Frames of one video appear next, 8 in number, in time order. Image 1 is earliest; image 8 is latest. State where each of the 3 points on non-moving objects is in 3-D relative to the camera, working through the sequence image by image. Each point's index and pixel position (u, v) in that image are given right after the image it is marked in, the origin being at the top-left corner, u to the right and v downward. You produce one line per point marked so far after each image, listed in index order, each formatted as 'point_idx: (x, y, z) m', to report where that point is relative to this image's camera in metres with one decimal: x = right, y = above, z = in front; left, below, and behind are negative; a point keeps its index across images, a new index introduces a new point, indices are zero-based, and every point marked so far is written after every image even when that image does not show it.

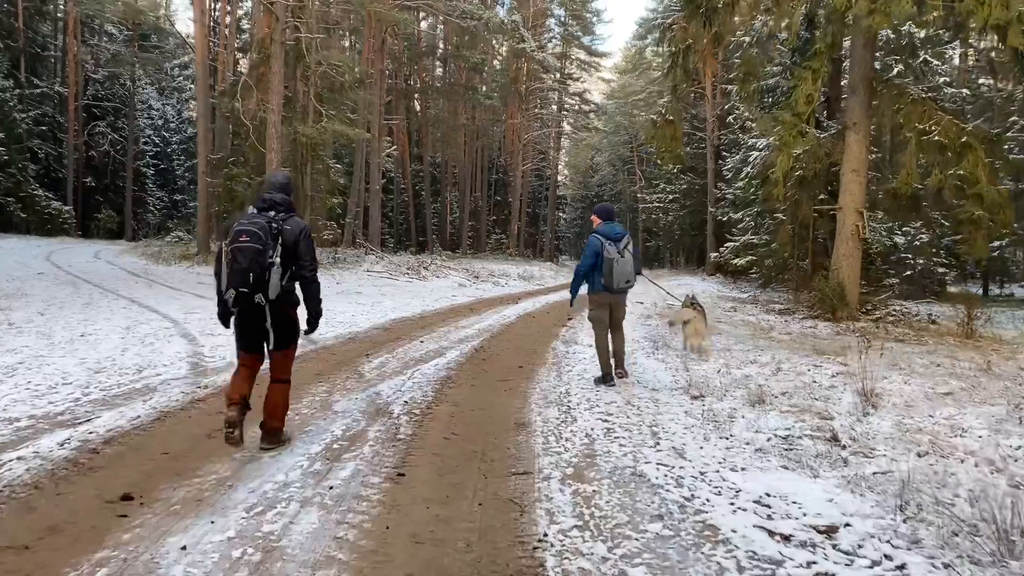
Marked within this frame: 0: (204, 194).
0: (-6.9, +2.1, +17.5) m
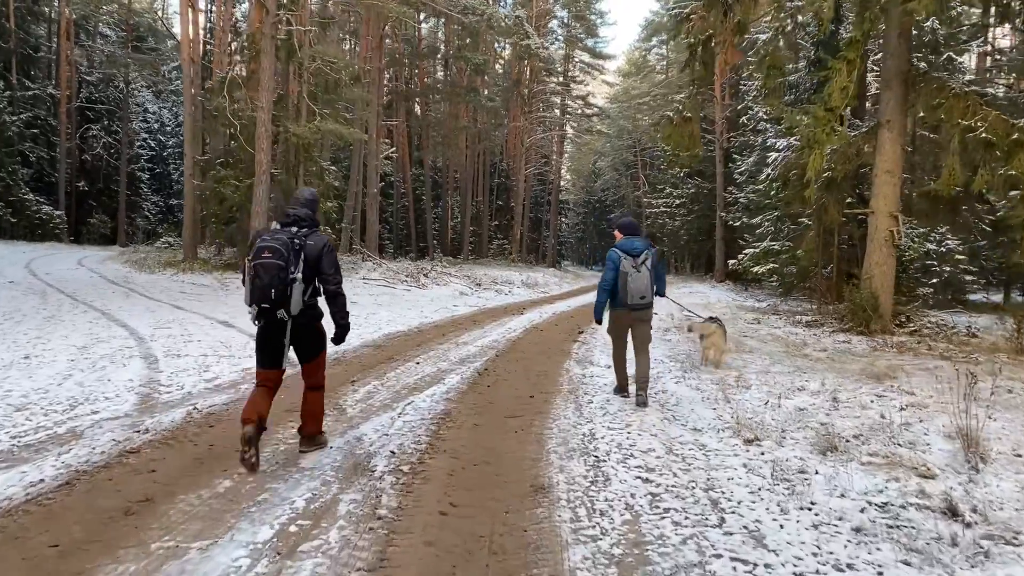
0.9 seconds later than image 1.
0: (-6.8, +1.9, +16.5) m
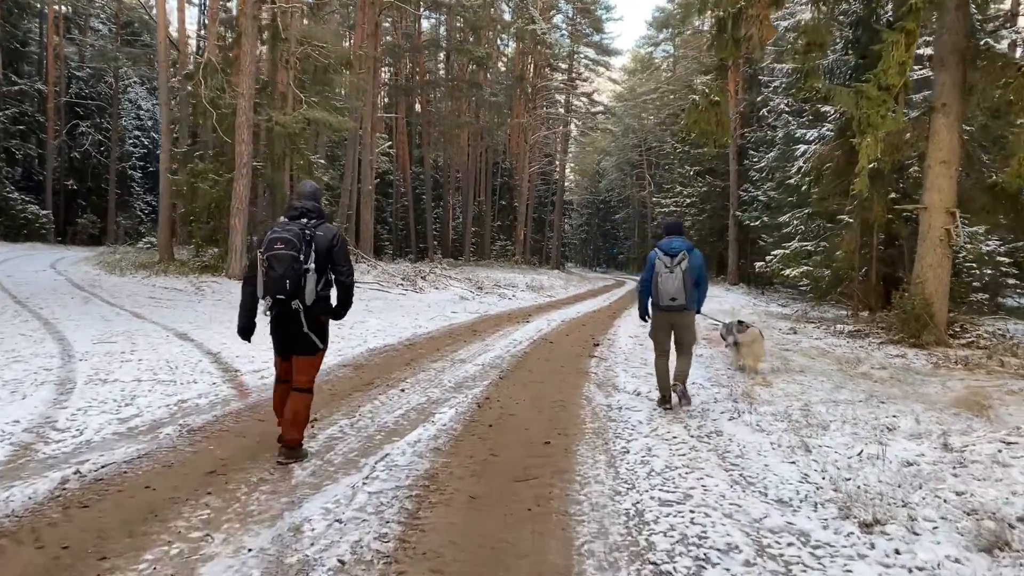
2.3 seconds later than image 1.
0: (-6.7, +1.9, +15.2) m
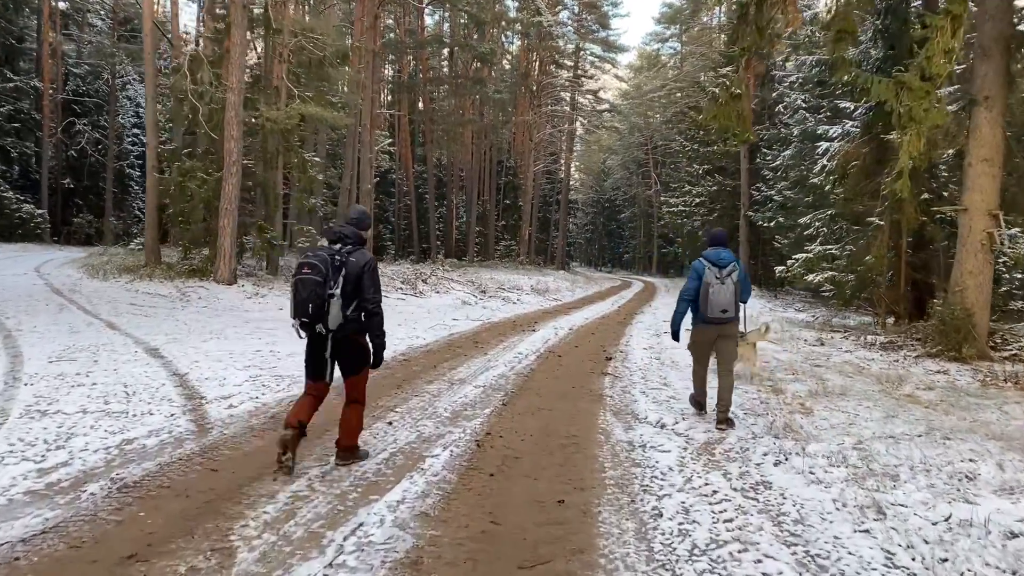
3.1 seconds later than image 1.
0: (-6.7, +1.8, +14.4) m
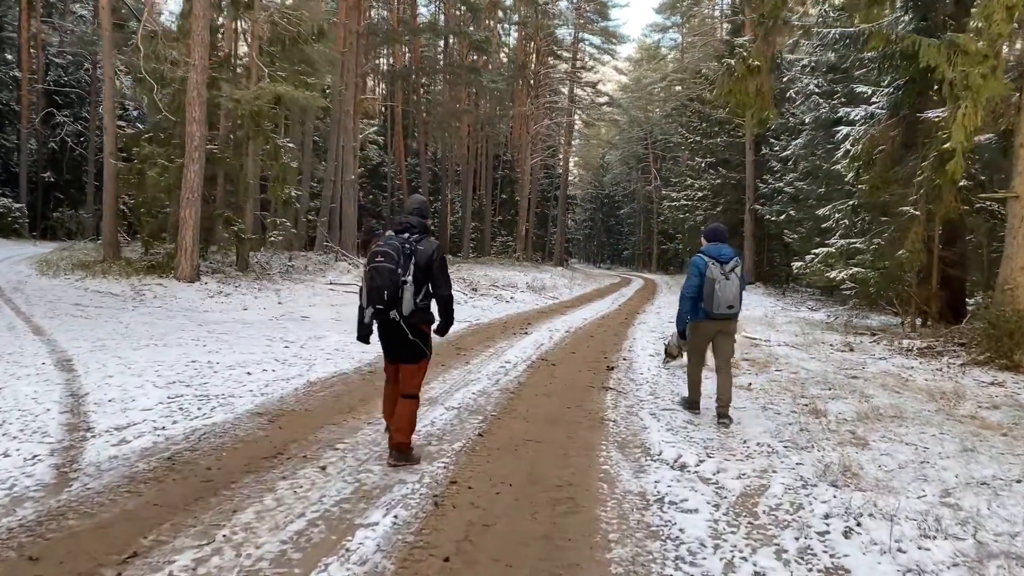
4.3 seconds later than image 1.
0: (-6.8, +1.8, +13.2) m
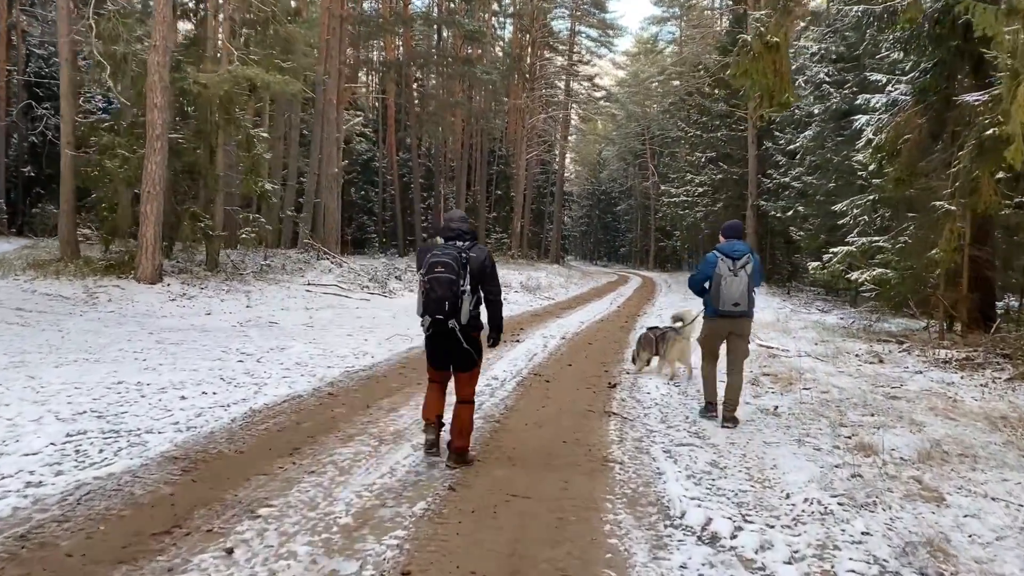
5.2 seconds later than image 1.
0: (-6.9, +1.8, +12.2) m
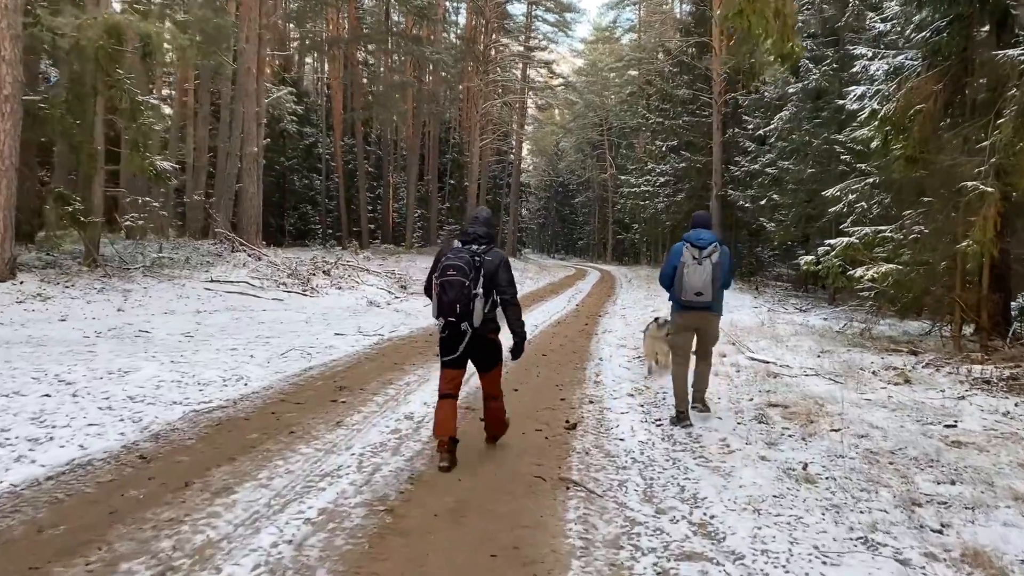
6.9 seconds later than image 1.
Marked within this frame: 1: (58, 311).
0: (-7.7, +1.8, +9.9) m
1: (-4.7, -0.2, +8.1) m
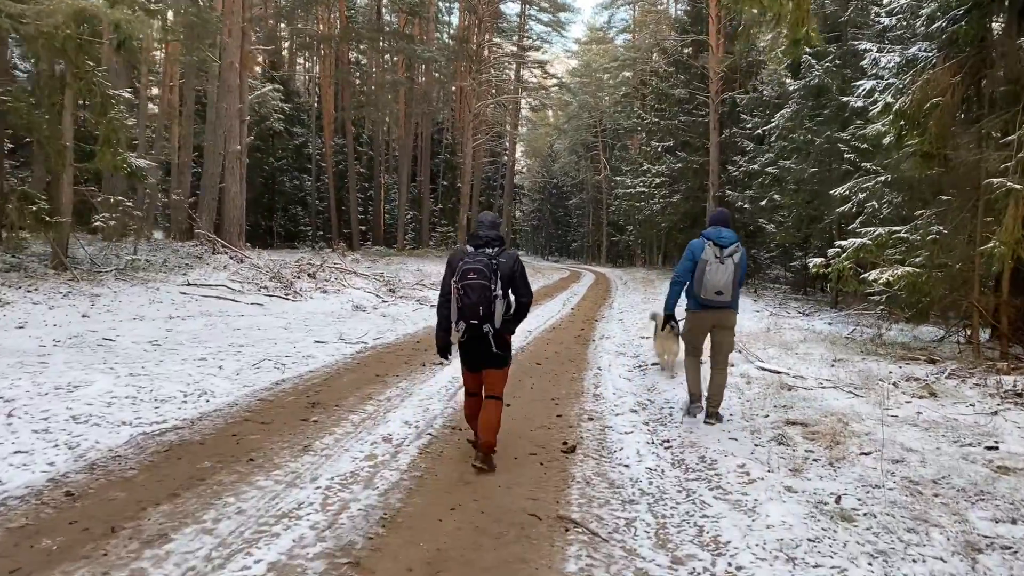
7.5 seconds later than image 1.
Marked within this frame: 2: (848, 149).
0: (-7.8, +1.8, +9.3) m
1: (-4.8, -0.3, +7.6) m
2: (+5.8, +2.4, +13.5) m
